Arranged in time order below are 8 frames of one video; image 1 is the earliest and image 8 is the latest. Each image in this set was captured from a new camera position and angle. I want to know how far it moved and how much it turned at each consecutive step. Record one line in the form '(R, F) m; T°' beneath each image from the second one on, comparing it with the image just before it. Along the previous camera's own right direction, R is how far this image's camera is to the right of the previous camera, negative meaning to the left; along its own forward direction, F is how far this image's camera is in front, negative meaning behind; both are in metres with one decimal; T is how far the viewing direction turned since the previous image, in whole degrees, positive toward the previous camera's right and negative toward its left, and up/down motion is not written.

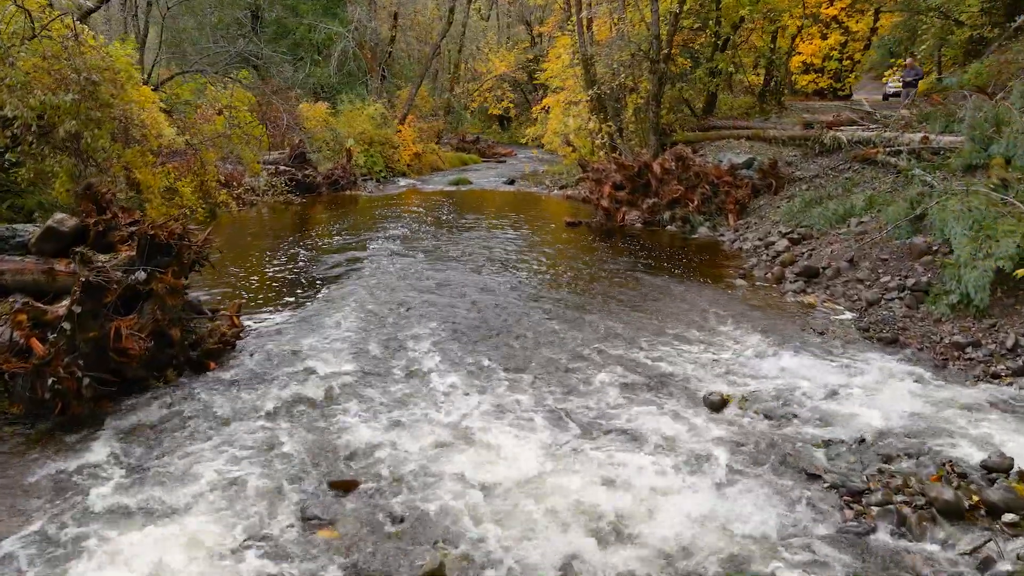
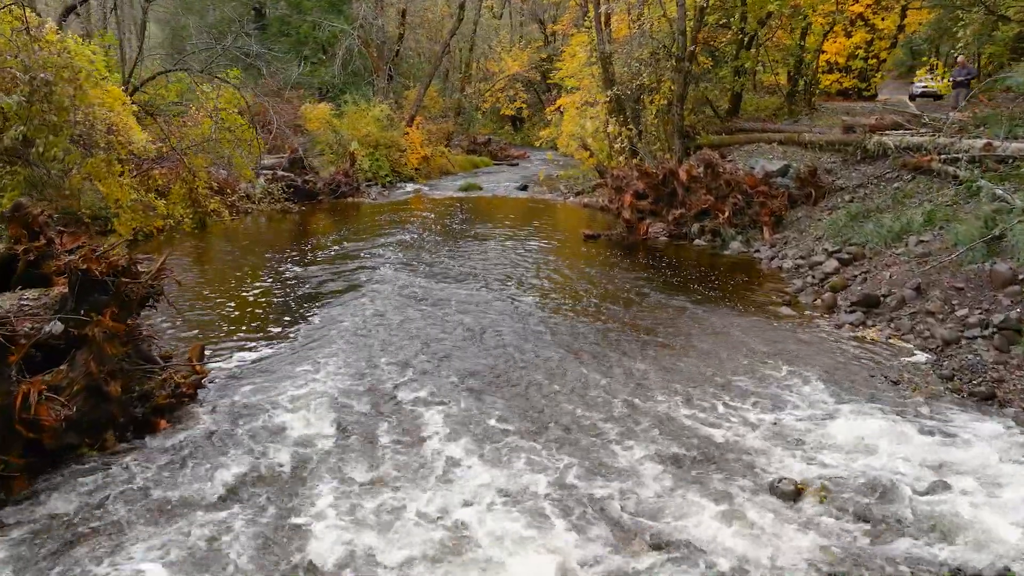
(0.0, +1.3) m; -1°
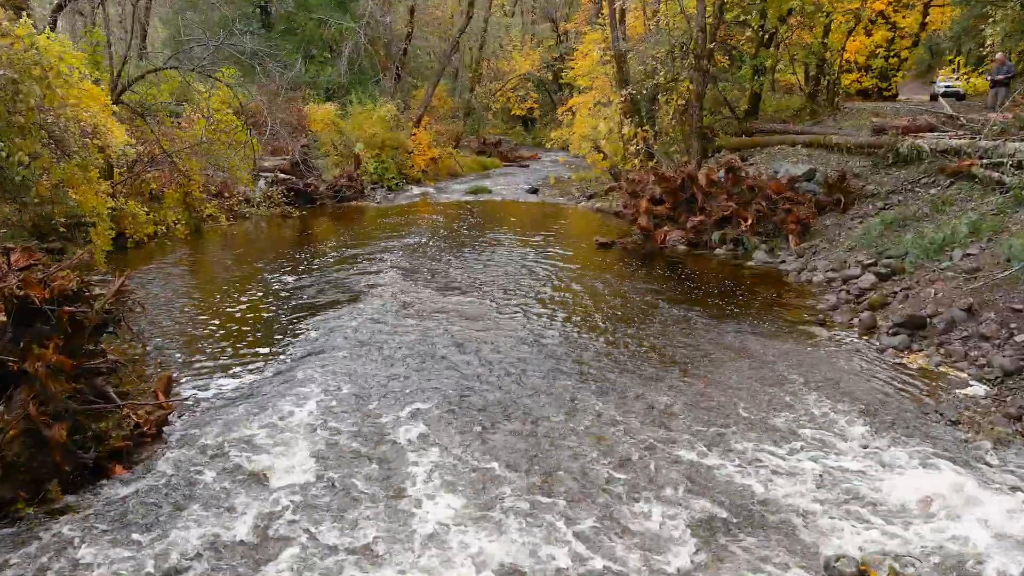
(0.0, +0.8) m; -1°
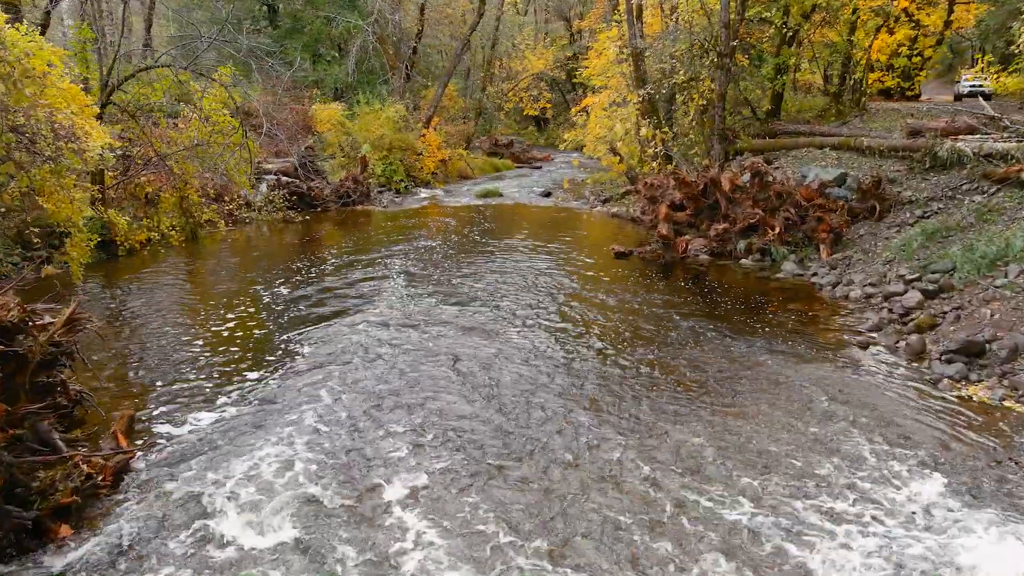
(0.0, +0.8) m; -1°
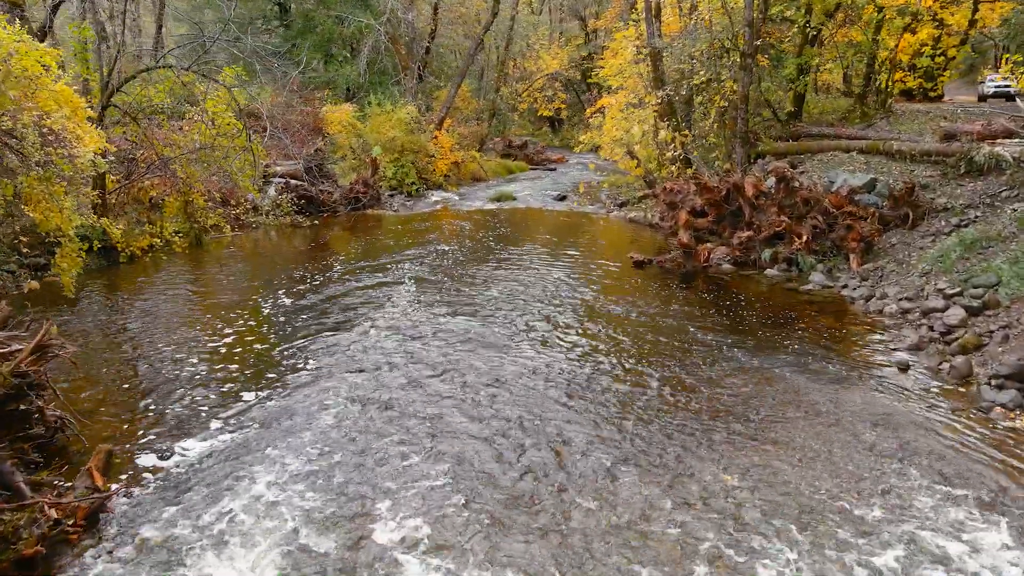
(0.0, +0.5) m; -1°
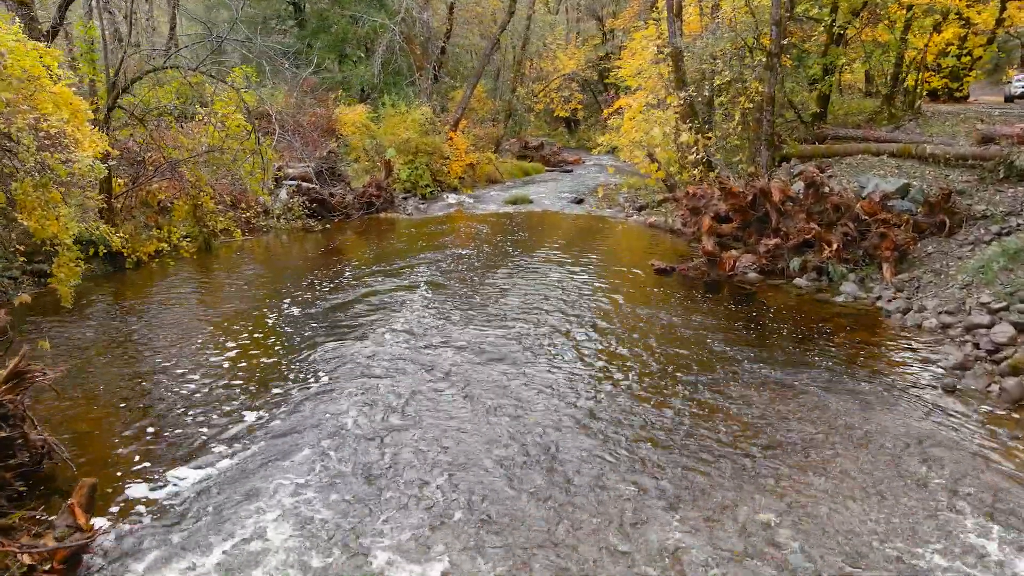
(0.0, +0.4) m; -1°
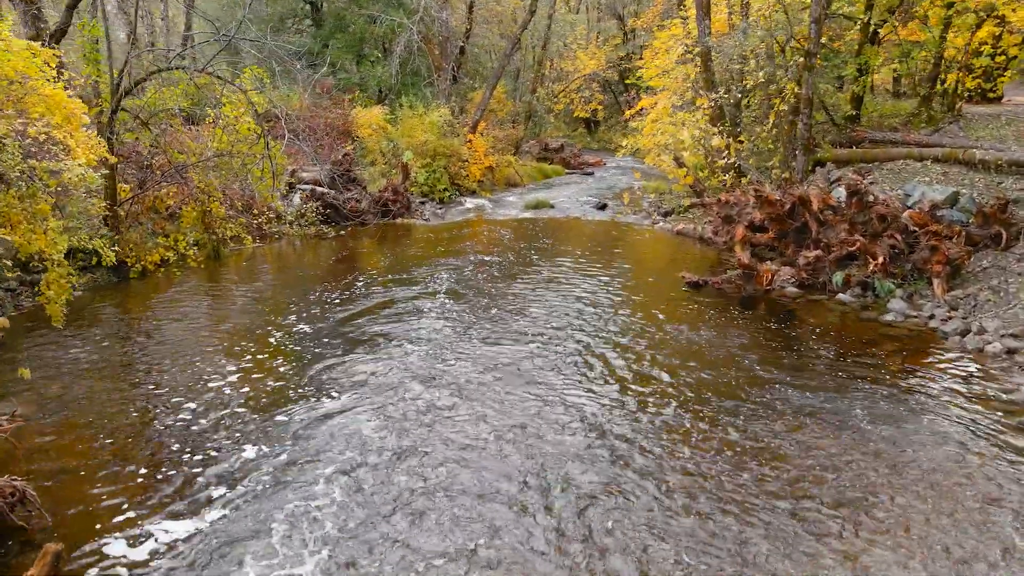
(-0.1, +0.6) m; -1°
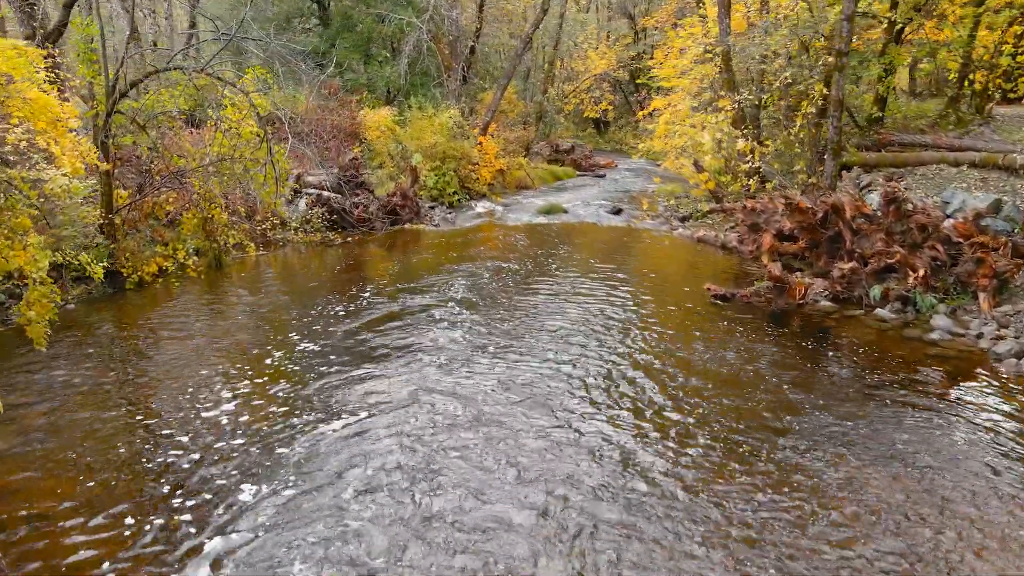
(-0.1, +0.6) m; 0°
